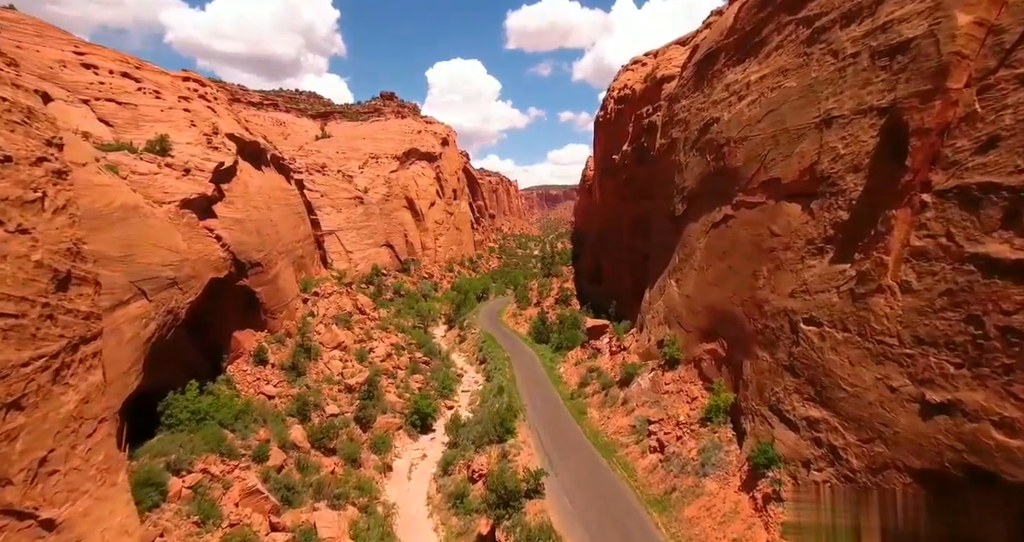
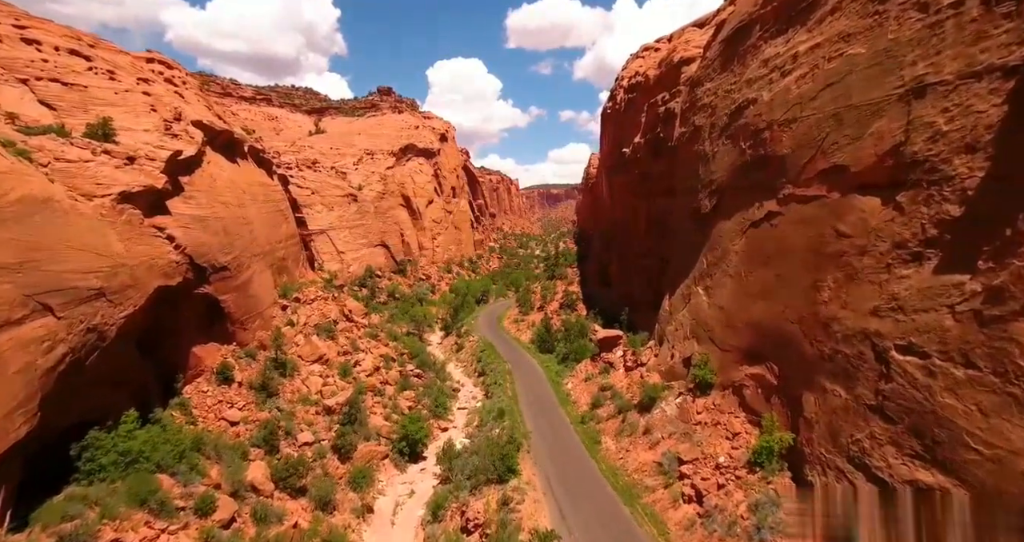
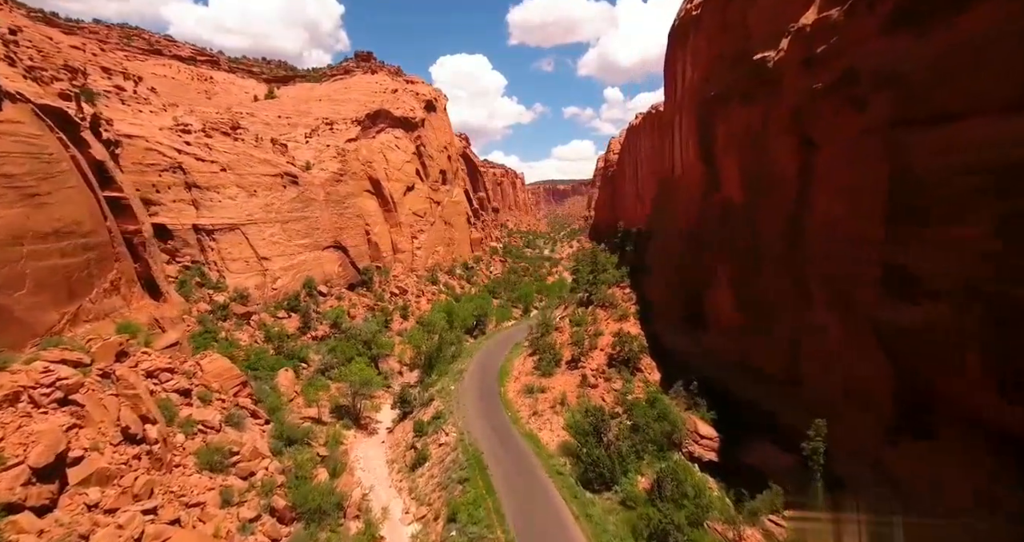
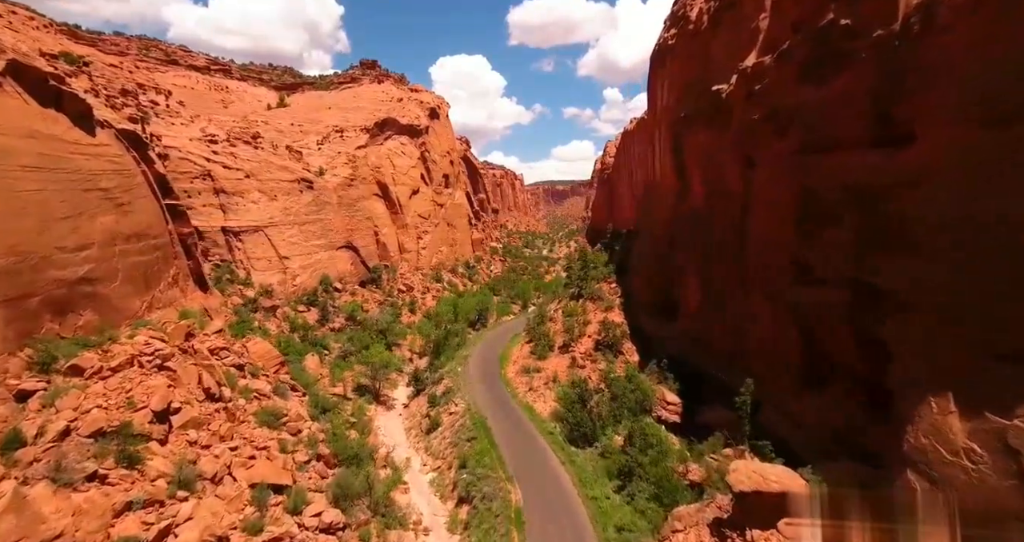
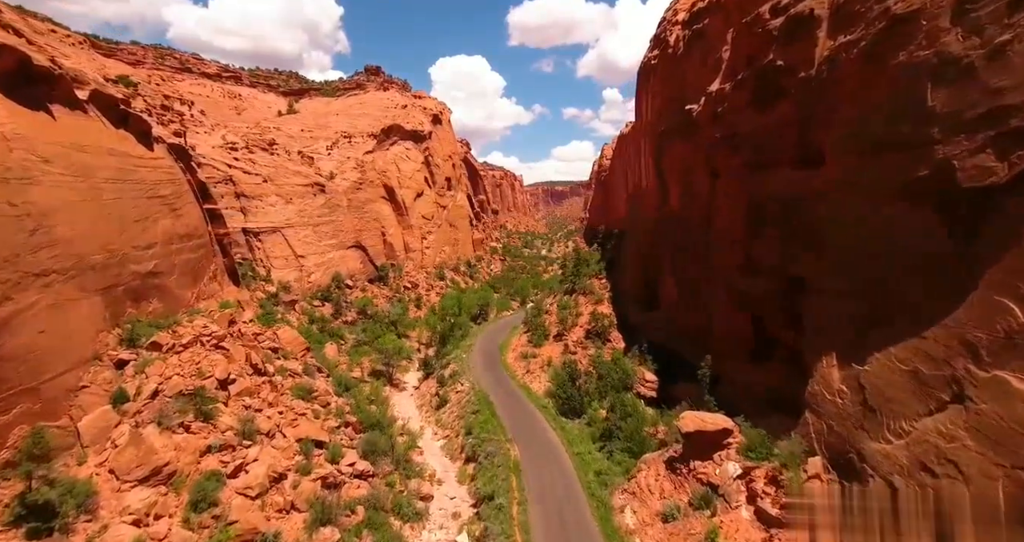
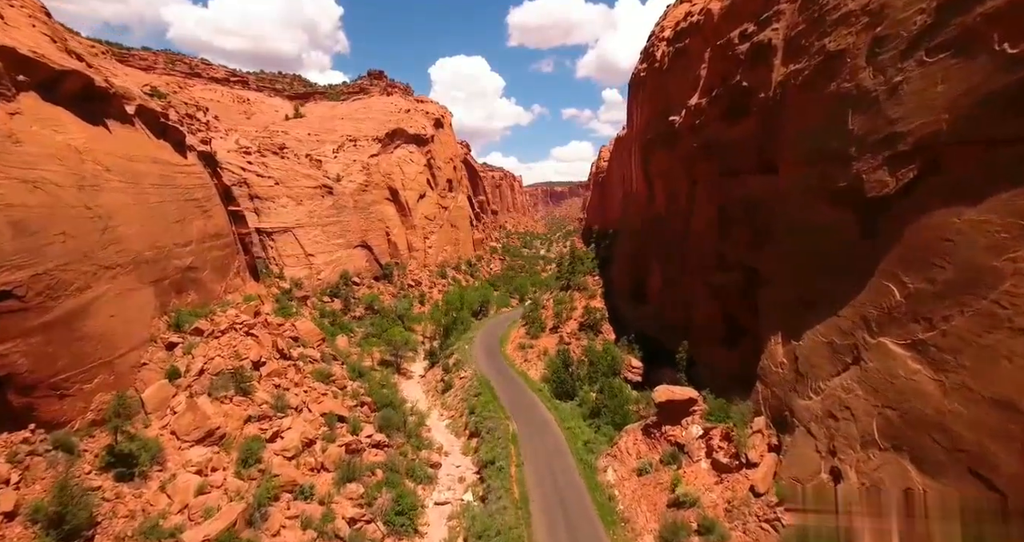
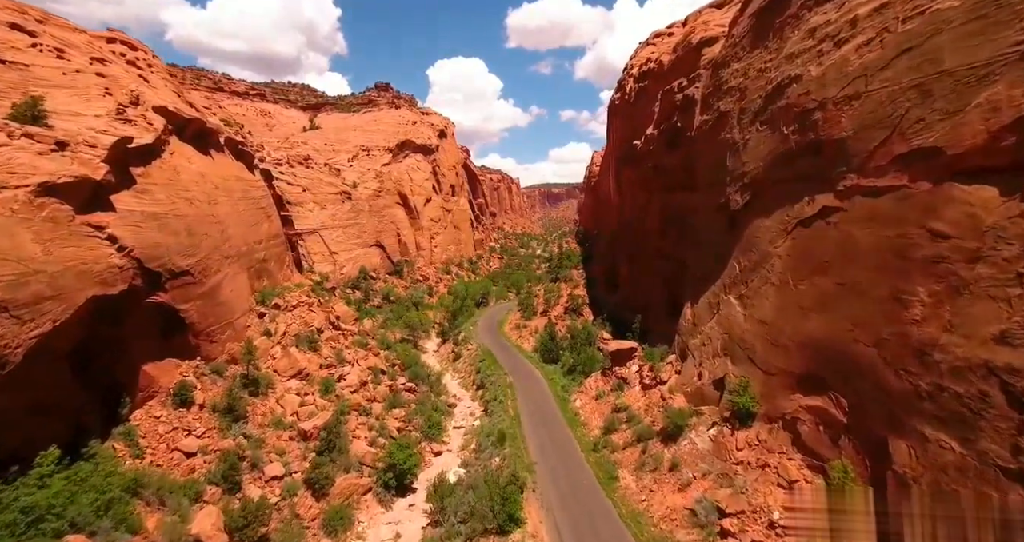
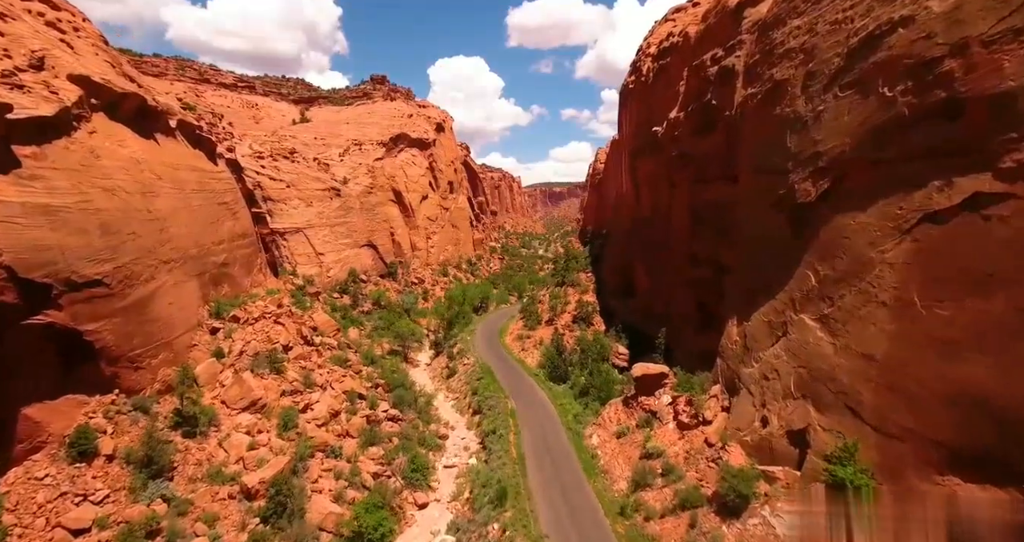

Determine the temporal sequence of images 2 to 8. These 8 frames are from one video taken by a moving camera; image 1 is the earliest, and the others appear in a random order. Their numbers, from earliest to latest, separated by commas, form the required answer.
2, 7, 8, 6, 5, 4, 3
